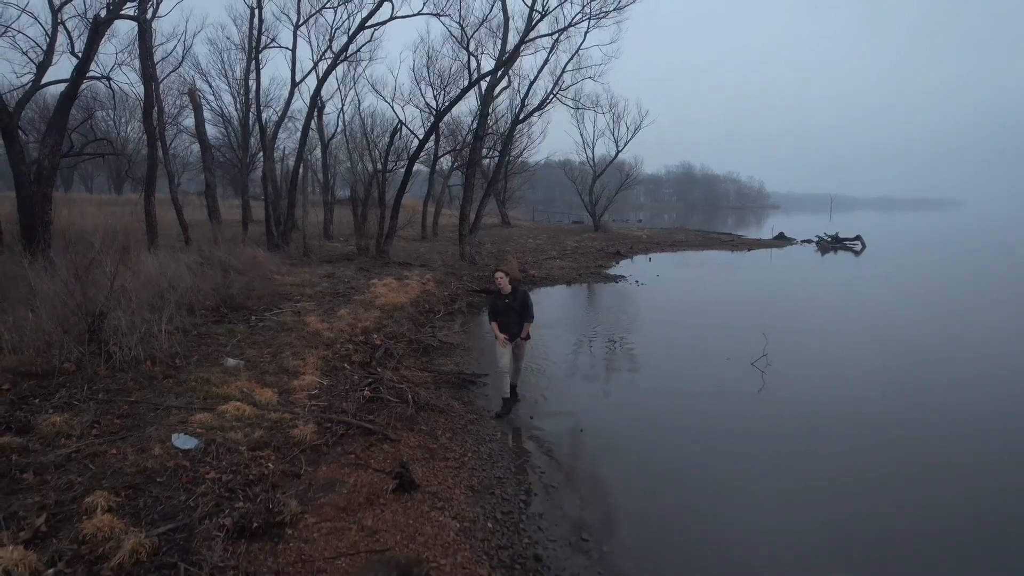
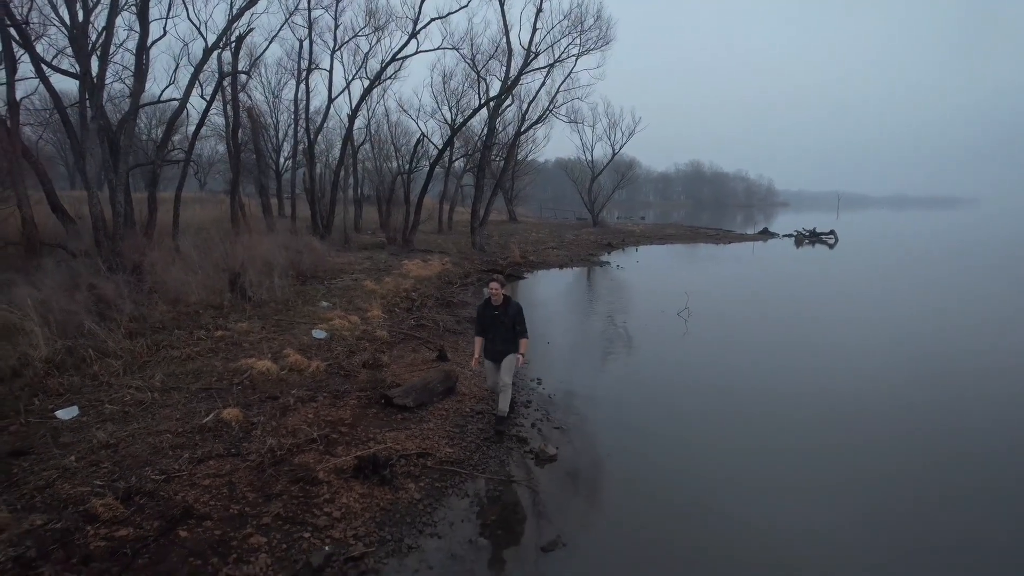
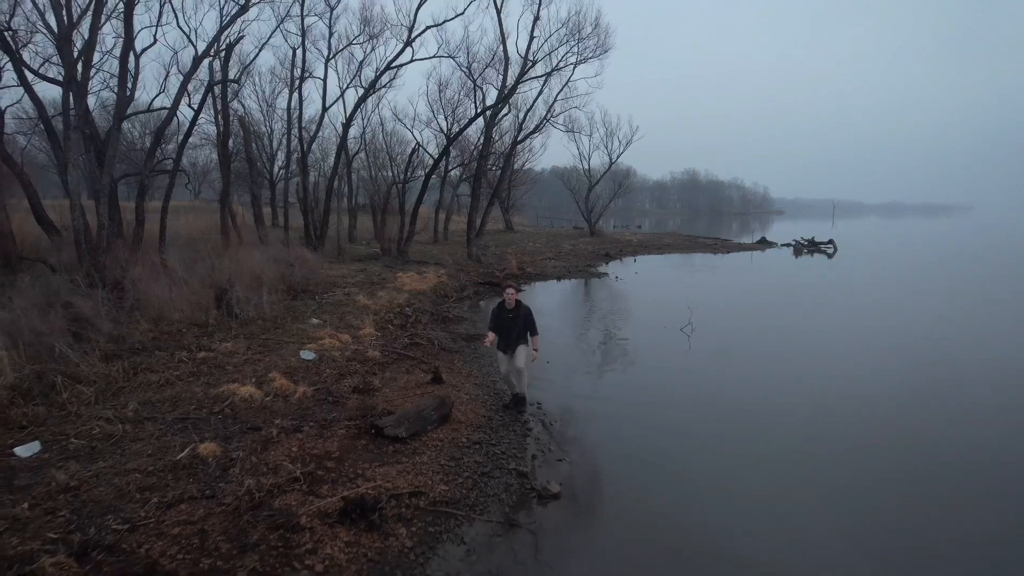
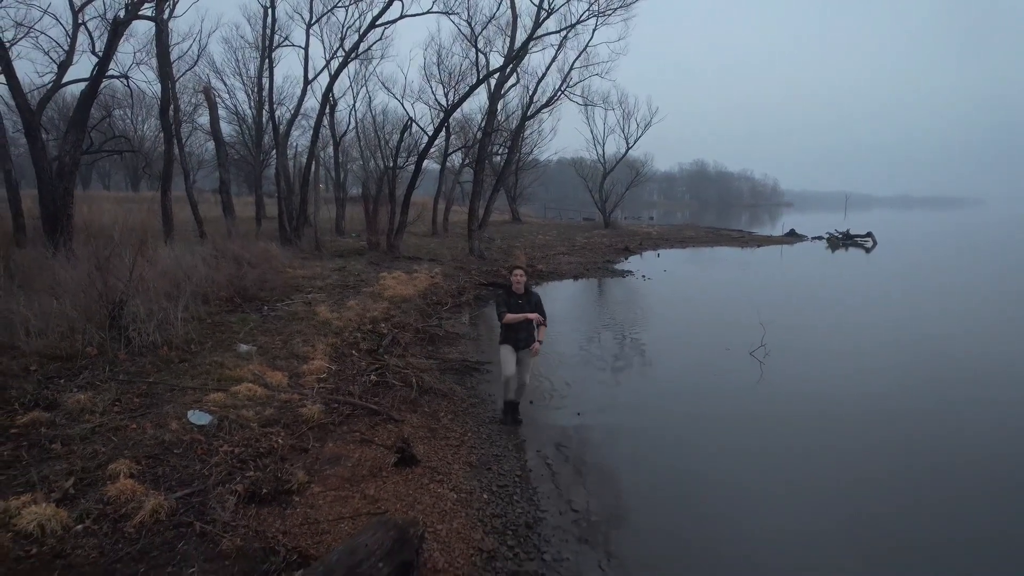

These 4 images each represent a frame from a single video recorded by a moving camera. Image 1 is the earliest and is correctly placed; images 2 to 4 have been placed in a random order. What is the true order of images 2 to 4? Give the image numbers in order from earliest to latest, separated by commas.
4, 3, 2
